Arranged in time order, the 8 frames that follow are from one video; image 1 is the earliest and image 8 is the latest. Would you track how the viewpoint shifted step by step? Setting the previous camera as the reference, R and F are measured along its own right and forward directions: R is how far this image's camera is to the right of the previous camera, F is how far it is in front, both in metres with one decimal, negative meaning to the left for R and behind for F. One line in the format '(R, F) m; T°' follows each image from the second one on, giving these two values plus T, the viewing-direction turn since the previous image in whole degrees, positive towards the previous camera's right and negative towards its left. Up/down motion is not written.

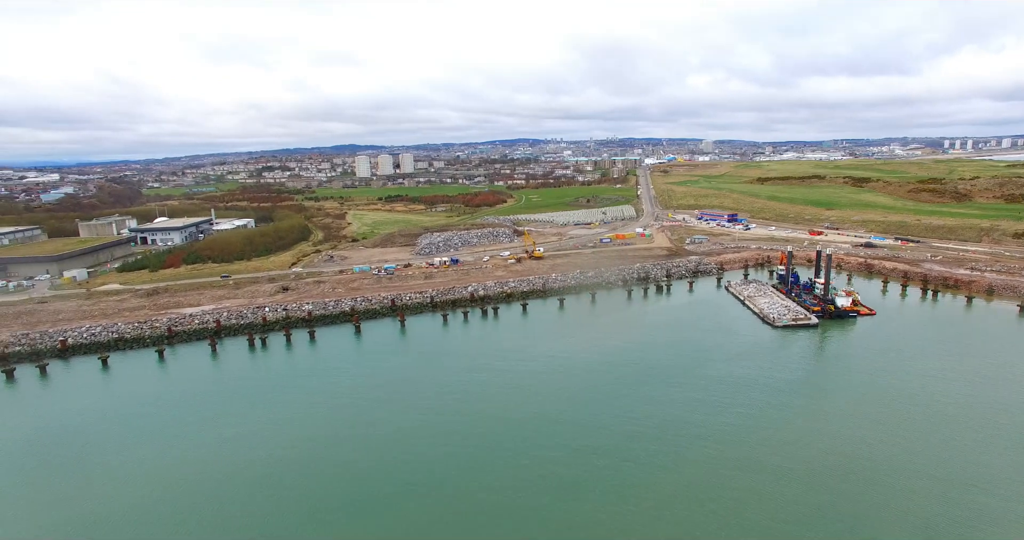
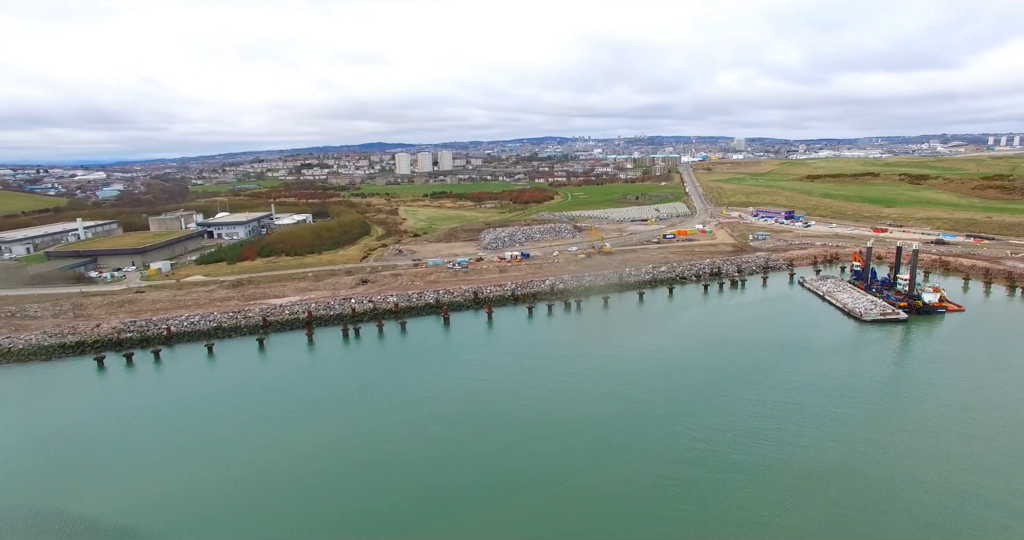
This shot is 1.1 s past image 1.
(-1.6, -0.3) m; -3°
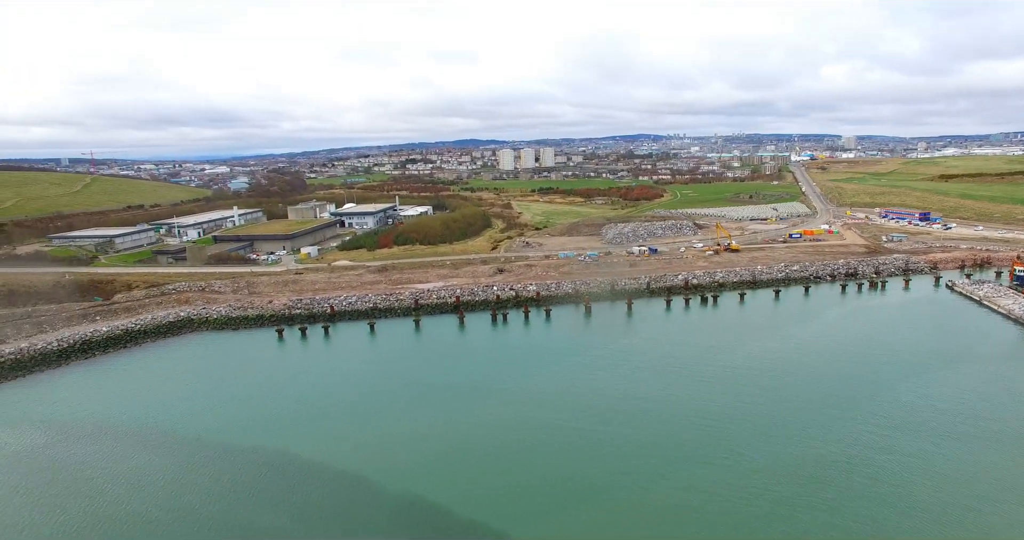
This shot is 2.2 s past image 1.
(-1.4, -0.8) m; -8°
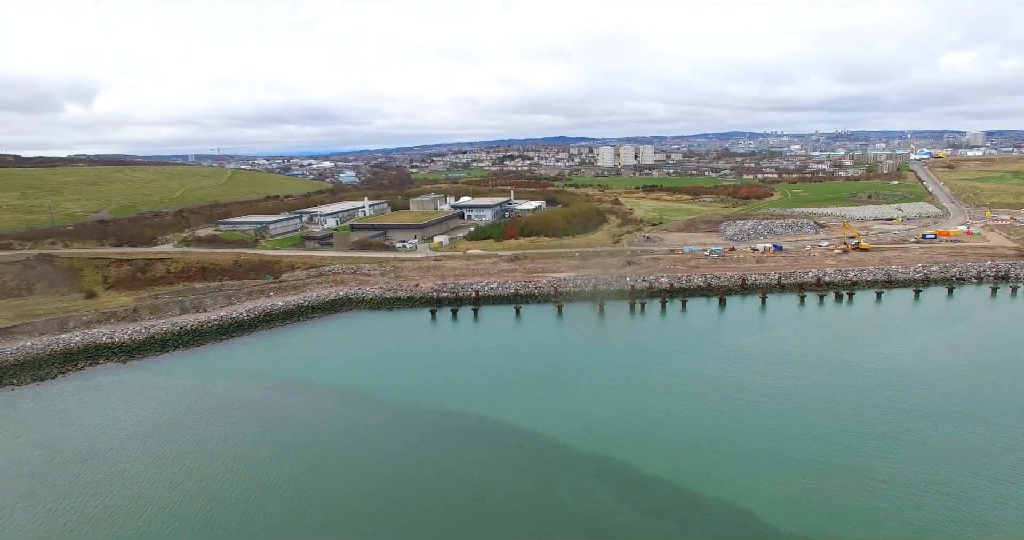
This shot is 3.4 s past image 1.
(-1.4, -1.1) m; -8°
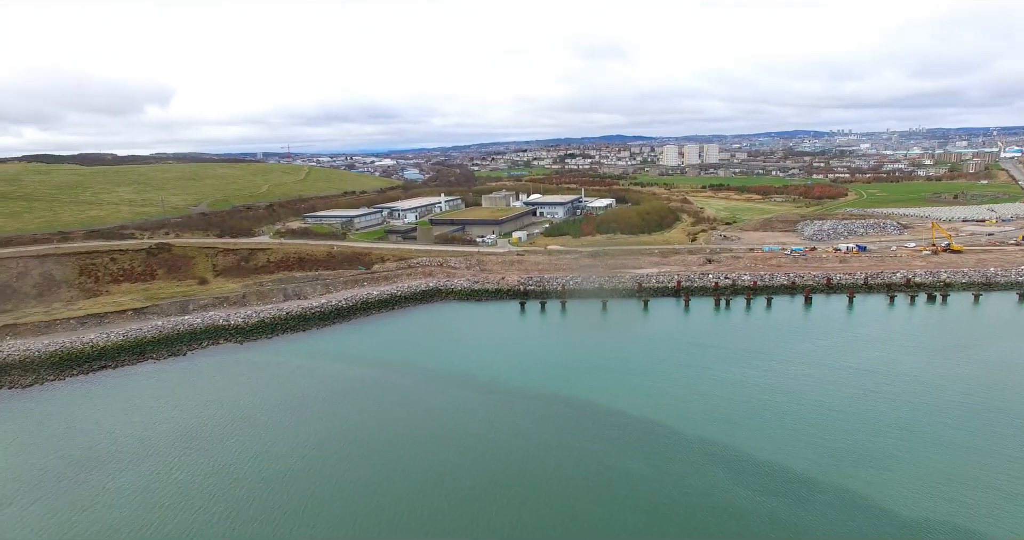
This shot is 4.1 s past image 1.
(-0.9, -0.5) m; -5°
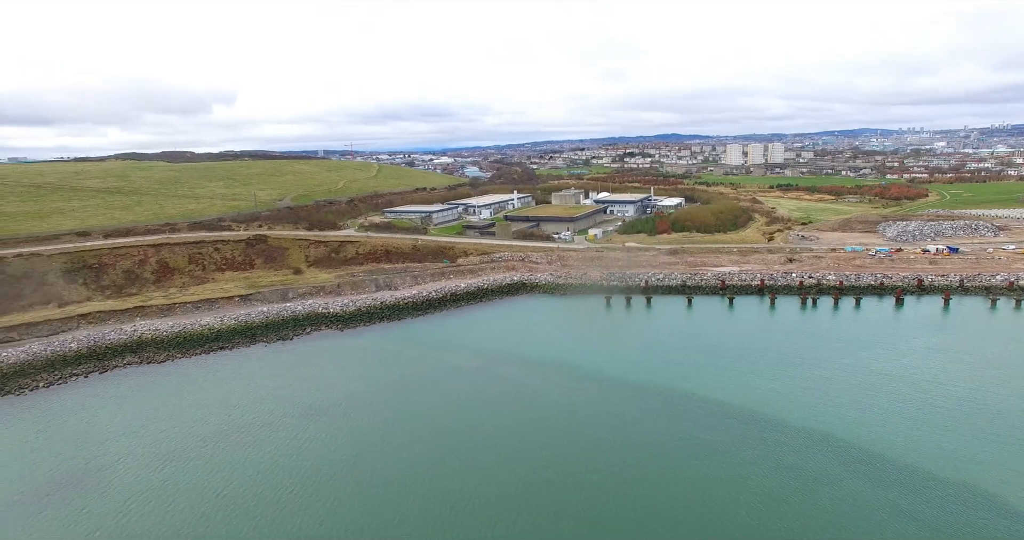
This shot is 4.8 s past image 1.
(-0.9, -0.4) m; -5°
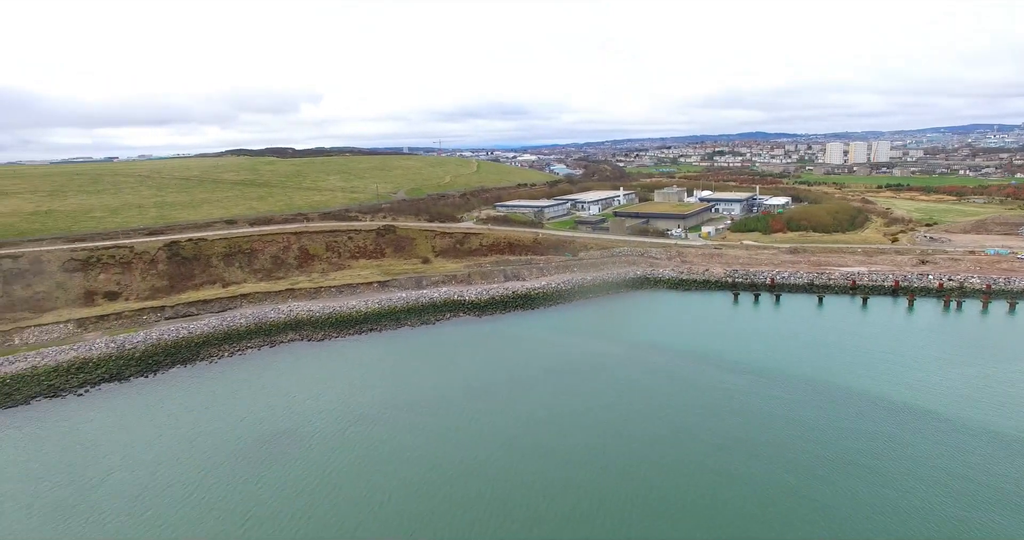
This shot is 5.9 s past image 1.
(-1.5, -0.5) m; -7°
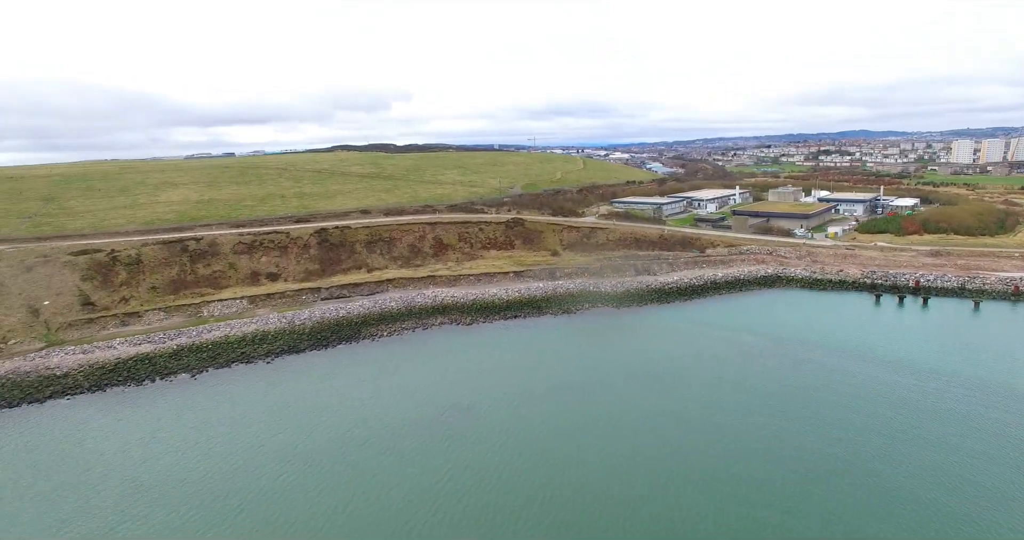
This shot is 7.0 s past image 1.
(-1.4, -0.5) m; -7°
